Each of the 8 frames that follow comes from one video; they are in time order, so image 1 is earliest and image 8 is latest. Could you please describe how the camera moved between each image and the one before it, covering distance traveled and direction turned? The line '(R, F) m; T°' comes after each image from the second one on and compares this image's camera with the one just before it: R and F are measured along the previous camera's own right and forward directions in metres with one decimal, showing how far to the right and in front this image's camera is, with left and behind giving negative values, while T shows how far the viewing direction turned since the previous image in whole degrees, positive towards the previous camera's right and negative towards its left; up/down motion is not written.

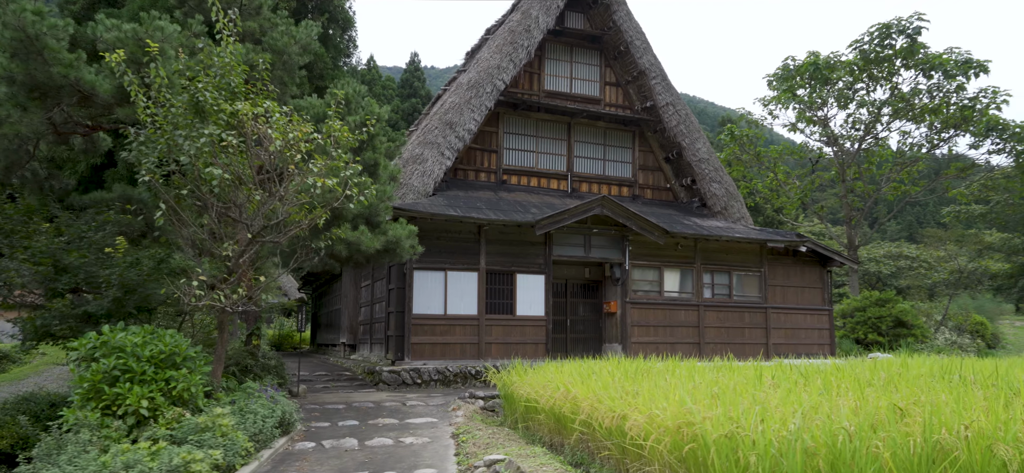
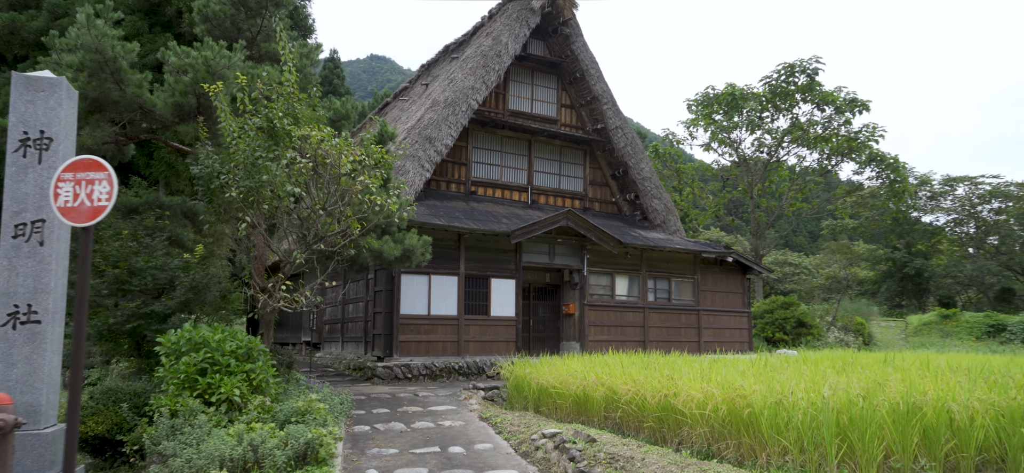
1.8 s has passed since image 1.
(-1.2, -0.9) m; +9°
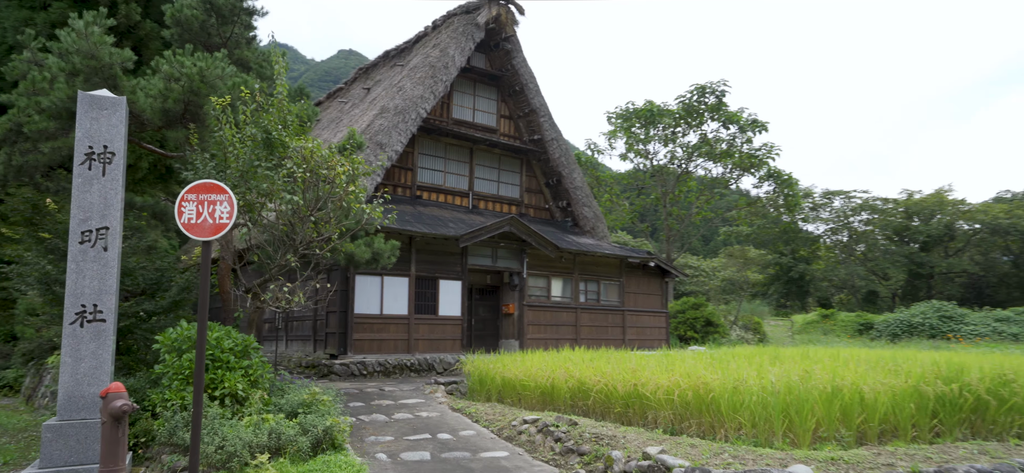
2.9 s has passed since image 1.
(-0.7, -0.6) m; +9°
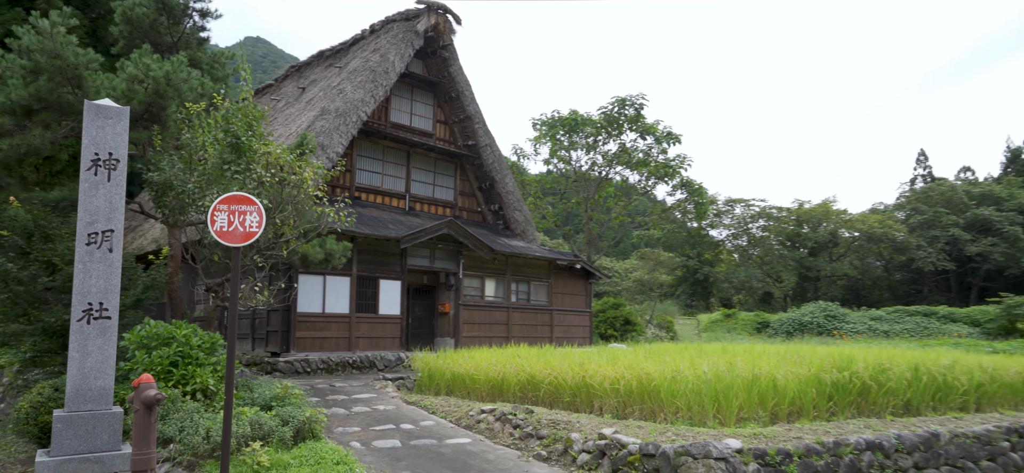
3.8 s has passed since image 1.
(-0.5, -0.5) m; +8°
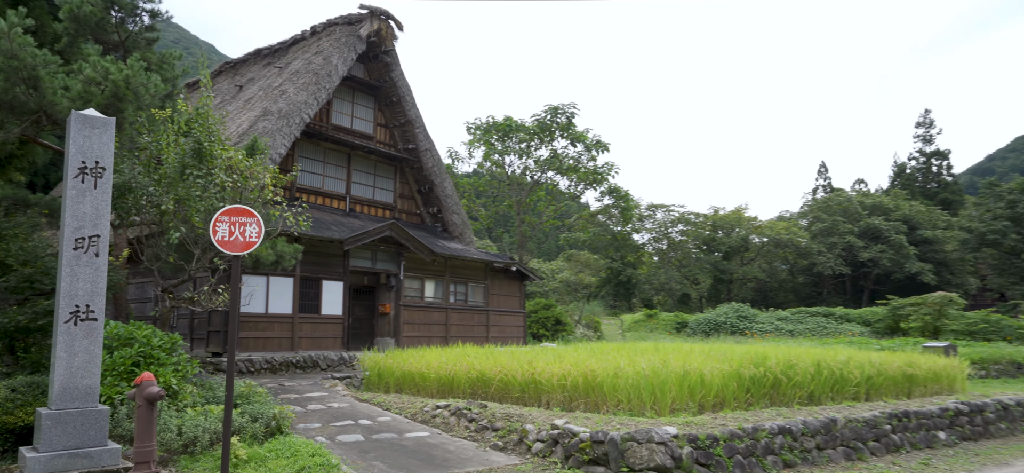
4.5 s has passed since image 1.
(-0.3, -0.5) m; +7°
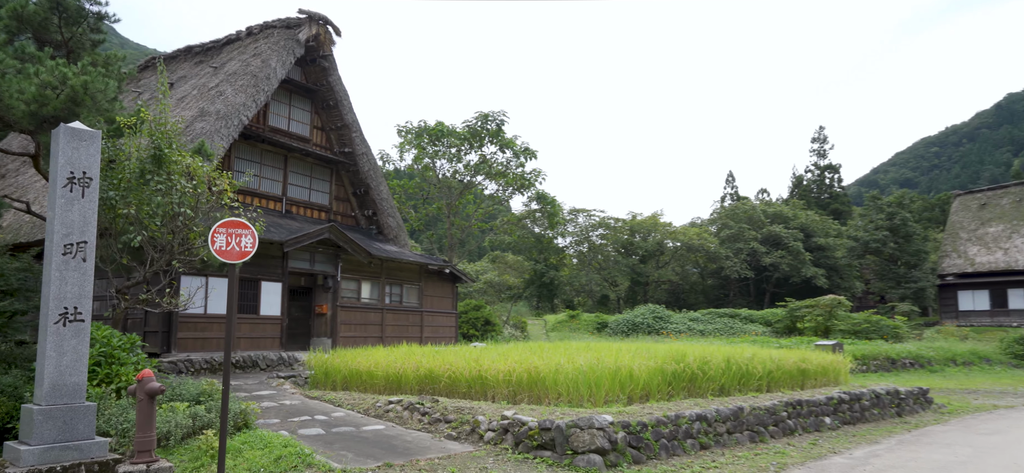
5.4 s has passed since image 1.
(-0.3, -0.6) m; +7°
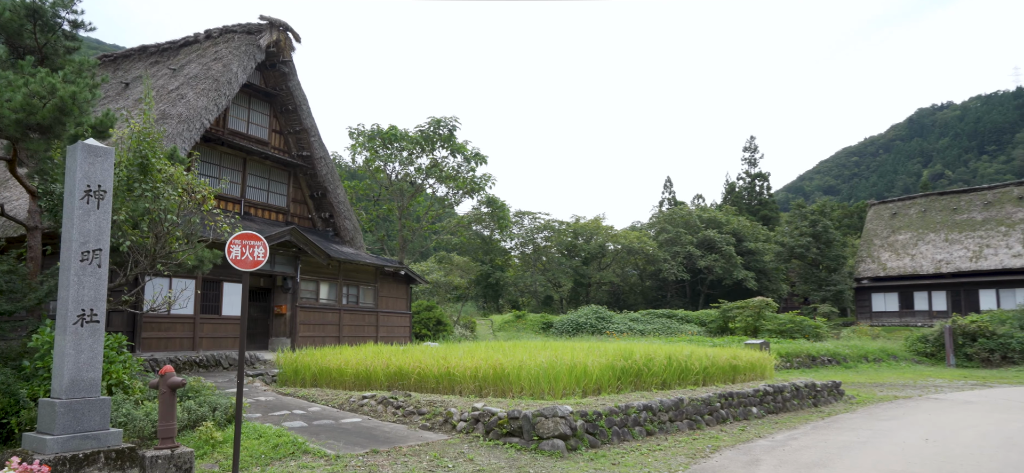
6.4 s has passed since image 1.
(-0.3, -0.7) m; +5°
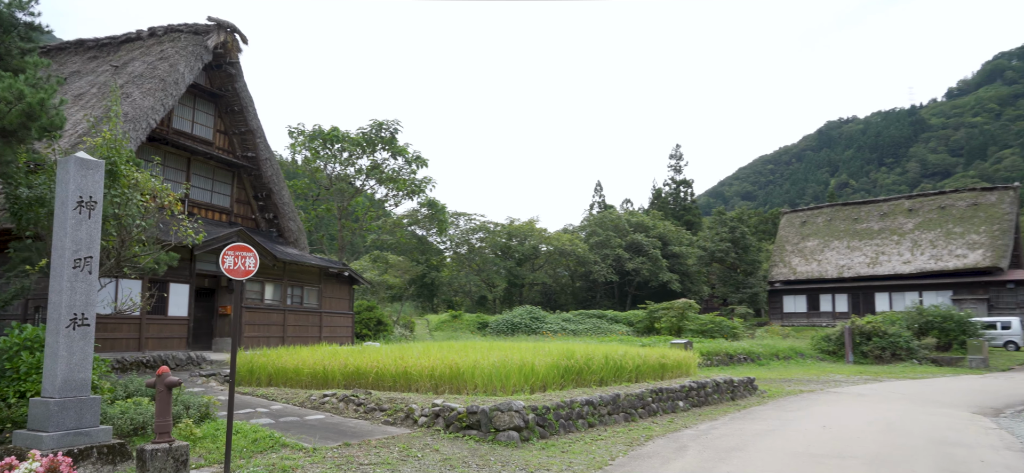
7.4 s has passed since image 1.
(-0.3, -0.6) m; +6°
